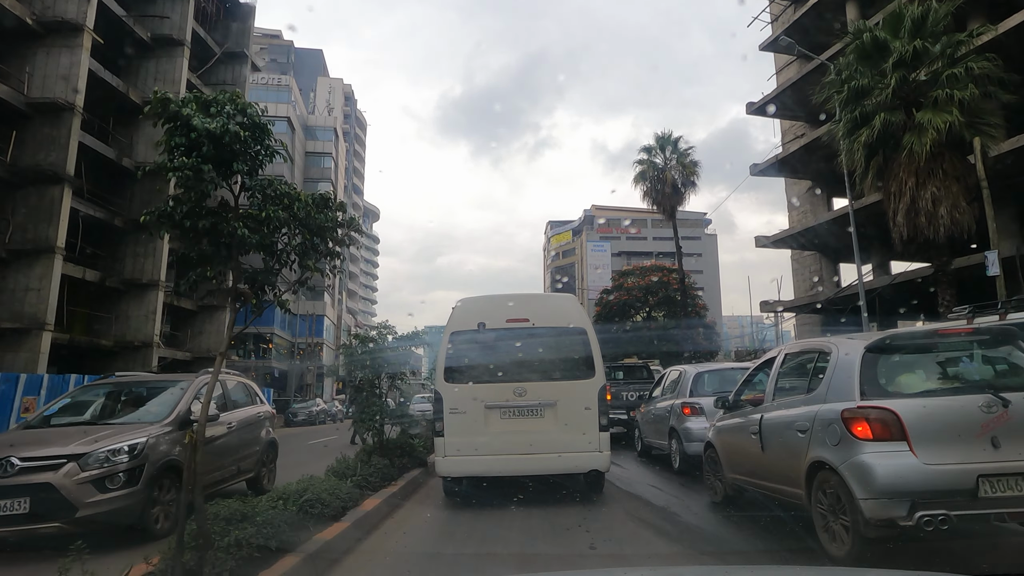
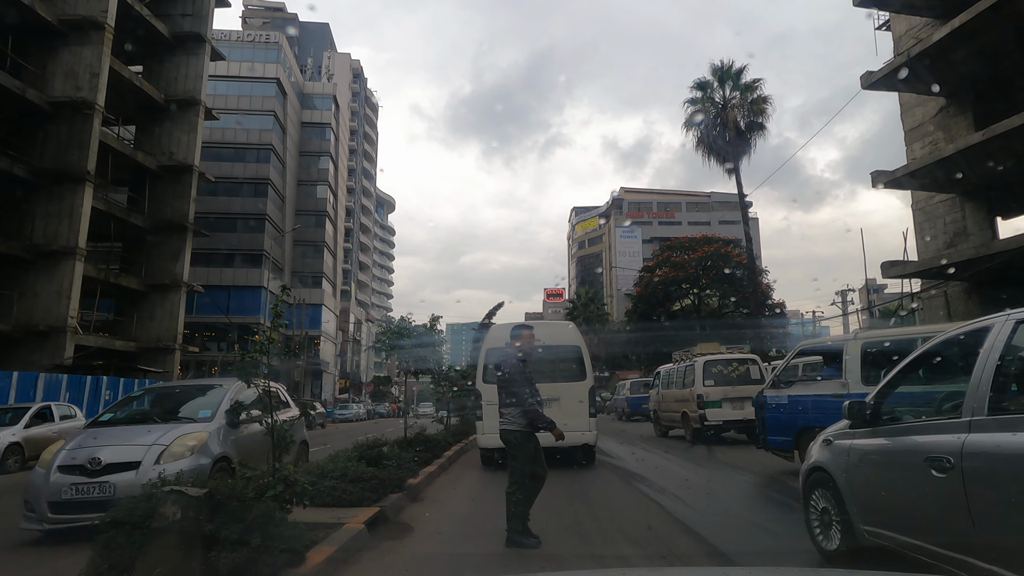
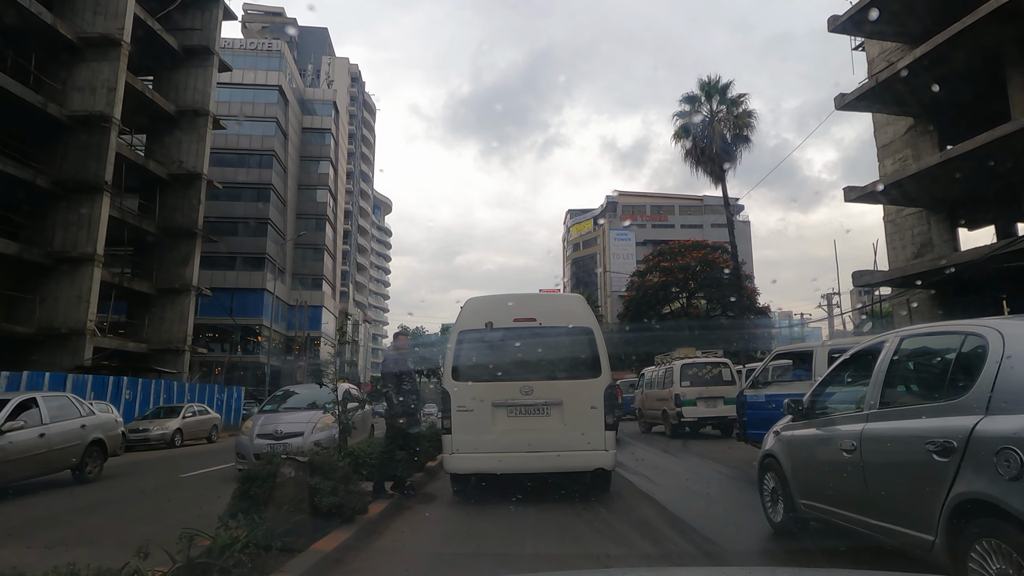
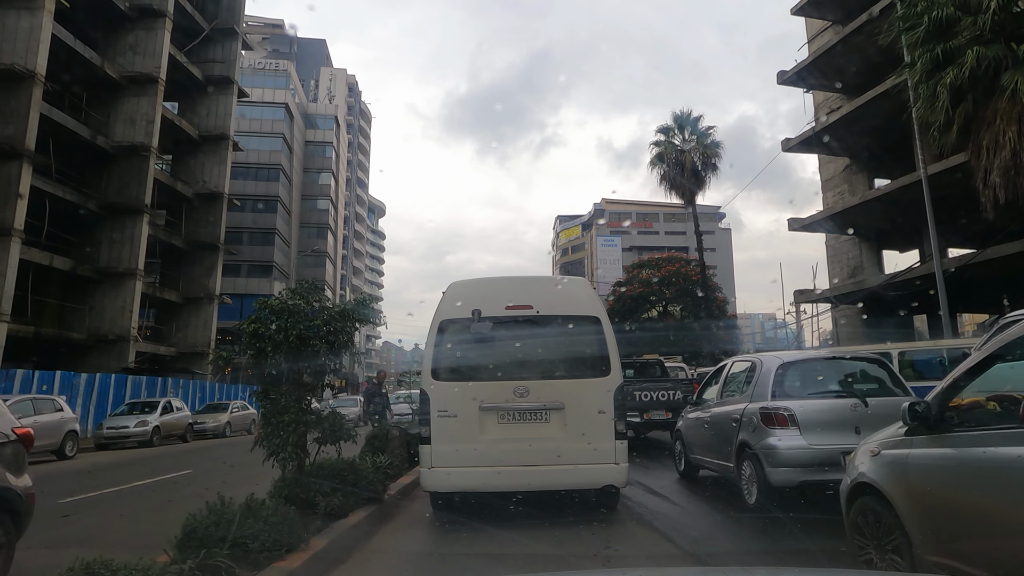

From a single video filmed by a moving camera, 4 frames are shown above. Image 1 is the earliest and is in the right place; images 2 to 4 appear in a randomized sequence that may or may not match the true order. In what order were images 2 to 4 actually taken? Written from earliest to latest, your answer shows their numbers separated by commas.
4, 3, 2
